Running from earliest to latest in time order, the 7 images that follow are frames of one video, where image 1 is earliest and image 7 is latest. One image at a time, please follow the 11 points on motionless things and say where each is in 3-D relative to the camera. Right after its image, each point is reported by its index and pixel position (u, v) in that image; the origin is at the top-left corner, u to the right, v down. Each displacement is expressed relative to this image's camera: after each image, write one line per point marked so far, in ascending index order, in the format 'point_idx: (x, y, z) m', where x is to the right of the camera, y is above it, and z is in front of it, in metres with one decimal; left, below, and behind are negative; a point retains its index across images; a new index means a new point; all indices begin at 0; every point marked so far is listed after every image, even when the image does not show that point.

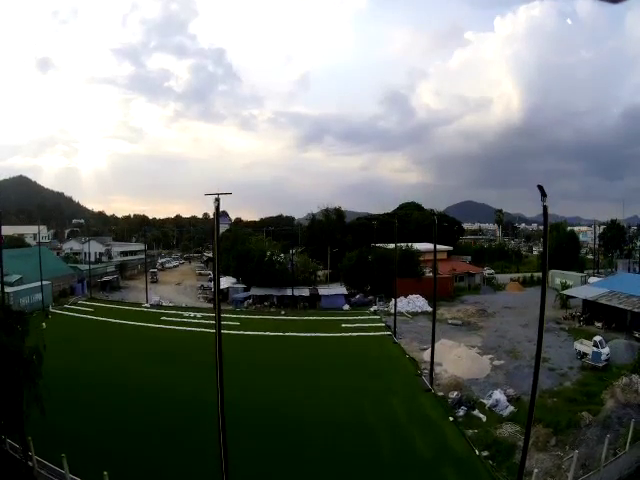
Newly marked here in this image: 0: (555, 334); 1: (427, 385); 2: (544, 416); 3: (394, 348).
0: (+7.2, -3.2, +13.3) m
1: (+2.1, -2.9, +8.7) m
2: (+3.3, -2.7, +6.5) m
3: (+2.1, -3.1, +12.1) m
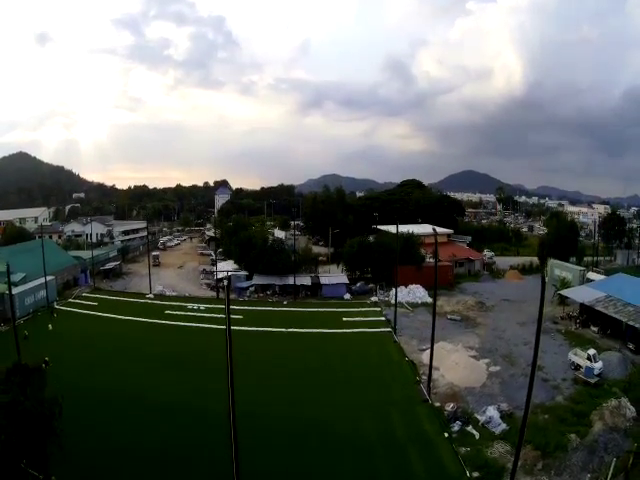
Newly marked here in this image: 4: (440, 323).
0: (+7.3, -3.3, +13.6) m
1: (+2.1, -3.2, +9.0) m
2: (+3.3, -3.1, +6.8) m
3: (+2.1, -3.1, +12.4) m
4: (+4.5, -3.1, +16.4) m
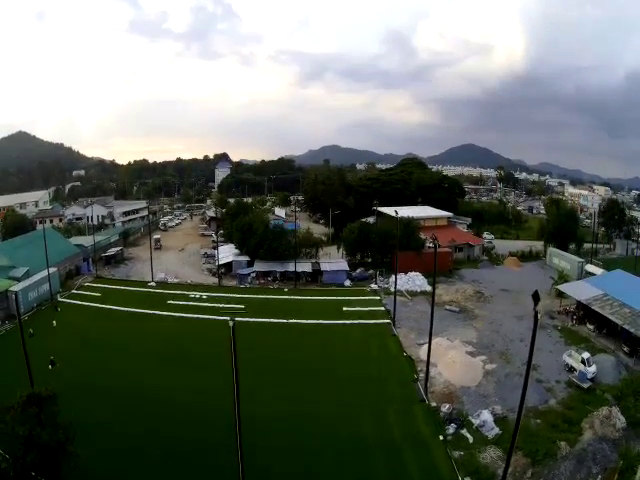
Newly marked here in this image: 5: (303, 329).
0: (+7.3, -3.2, +13.9) m
1: (+2.1, -3.3, +9.2) m
2: (+3.3, -3.3, +7.1) m
3: (+2.1, -3.0, +12.6) m
4: (+4.5, -2.8, +16.7) m
5: (-0.6, -2.9, +14.4) m
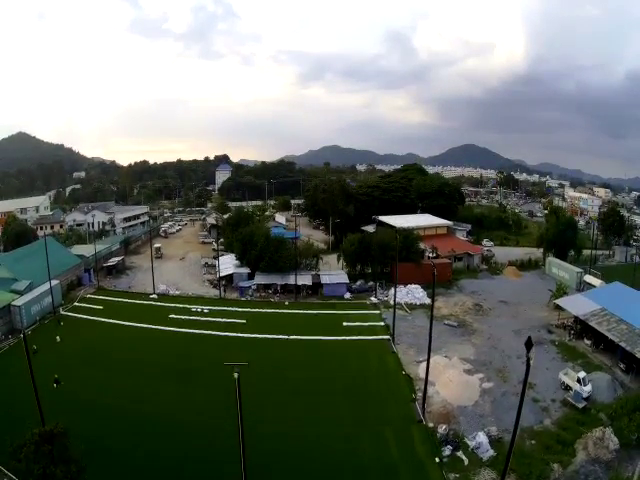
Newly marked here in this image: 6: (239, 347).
0: (+7.3, -3.7, +14.0) m
1: (+2.1, -3.8, +9.4) m
2: (+3.3, -3.7, +7.3) m
3: (+2.1, -3.6, +12.8) m
4: (+4.6, -3.4, +16.9) m
5: (-0.6, -3.5, +14.6) m
6: (-2.9, -3.7, +15.3) m
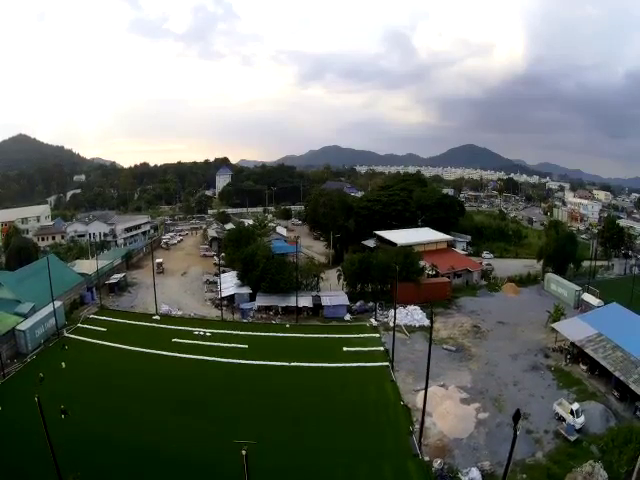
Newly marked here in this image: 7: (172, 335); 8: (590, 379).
0: (+7.3, -4.7, +14.3) m
1: (+2.1, -4.6, +9.7) m
2: (+3.3, -4.6, +7.6) m
3: (+2.1, -4.5, +13.1) m
4: (+4.6, -4.4, +17.2) m
5: (-0.6, -4.5, +15.0) m
6: (-2.9, -4.7, +15.7) m
7: (-6.8, -4.3, +20.0) m
8: (+9.1, -4.7, +14.8) m
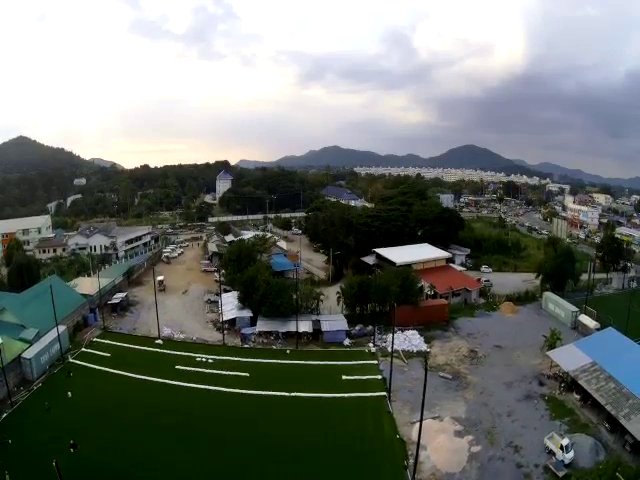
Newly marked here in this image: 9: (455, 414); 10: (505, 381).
0: (+7.3, -5.9, +14.8) m
1: (+2.1, -5.7, +10.2) m
2: (+3.3, -5.5, +8.0) m
3: (+2.1, -5.7, +13.6) m
4: (+4.5, -5.7, +17.6) m
5: (-0.6, -5.7, +15.4) m
6: (-2.9, -5.9, +16.1) m
7: (-6.8, -5.7, +20.4) m
8: (+9.1, -5.9, +15.2) m
9: (+4.3, -5.6, +13.9) m
10: (+7.4, -5.7, +17.5) m
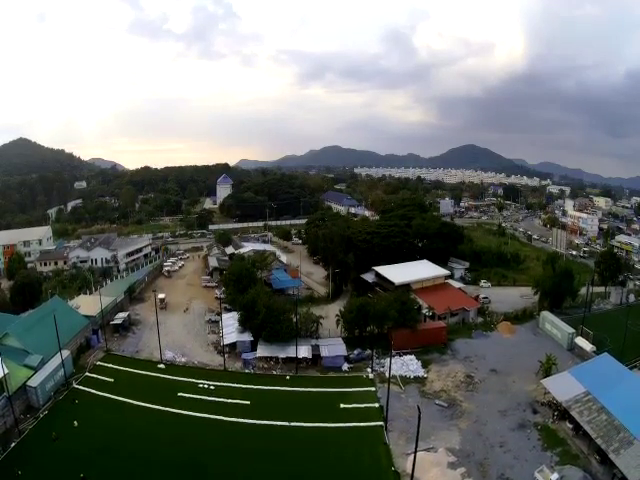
0: (+7.2, -7.1, +15.3) m
1: (+2.1, -6.8, +10.7) m
2: (+3.2, -6.6, +8.5) m
3: (+2.0, -6.9, +14.1) m
4: (+4.5, -7.0, +18.1) m
5: (-0.6, -7.0, +15.9) m
6: (-2.9, -7.3, +16.6) m
7: (-6.8, -7.1, +20.9) m
8: (+9.0, -7.2, +15.7) m
9: (+4.2, -6.8, +14.4) m
10: (+7.3, -7.0, +18.0) m
